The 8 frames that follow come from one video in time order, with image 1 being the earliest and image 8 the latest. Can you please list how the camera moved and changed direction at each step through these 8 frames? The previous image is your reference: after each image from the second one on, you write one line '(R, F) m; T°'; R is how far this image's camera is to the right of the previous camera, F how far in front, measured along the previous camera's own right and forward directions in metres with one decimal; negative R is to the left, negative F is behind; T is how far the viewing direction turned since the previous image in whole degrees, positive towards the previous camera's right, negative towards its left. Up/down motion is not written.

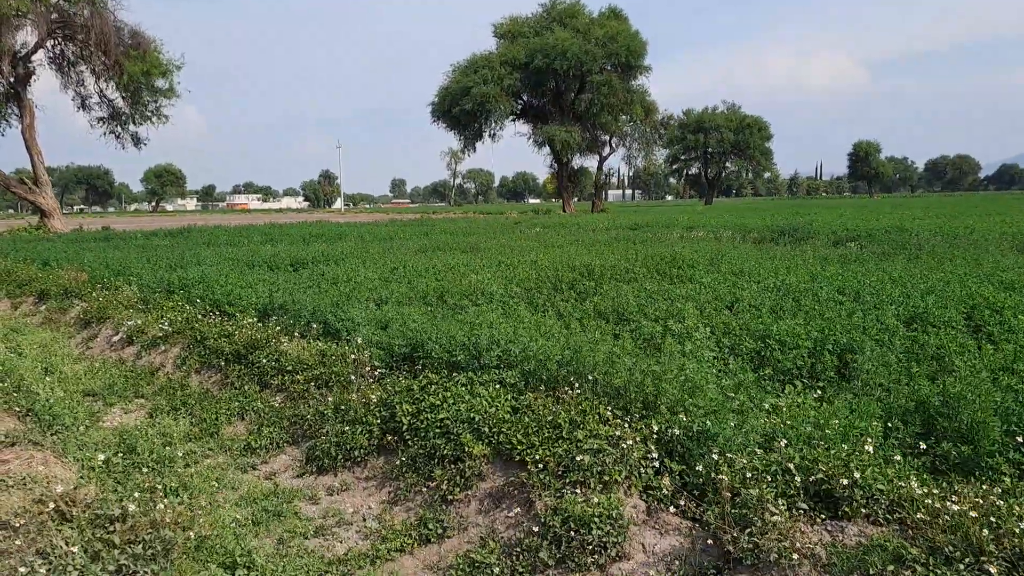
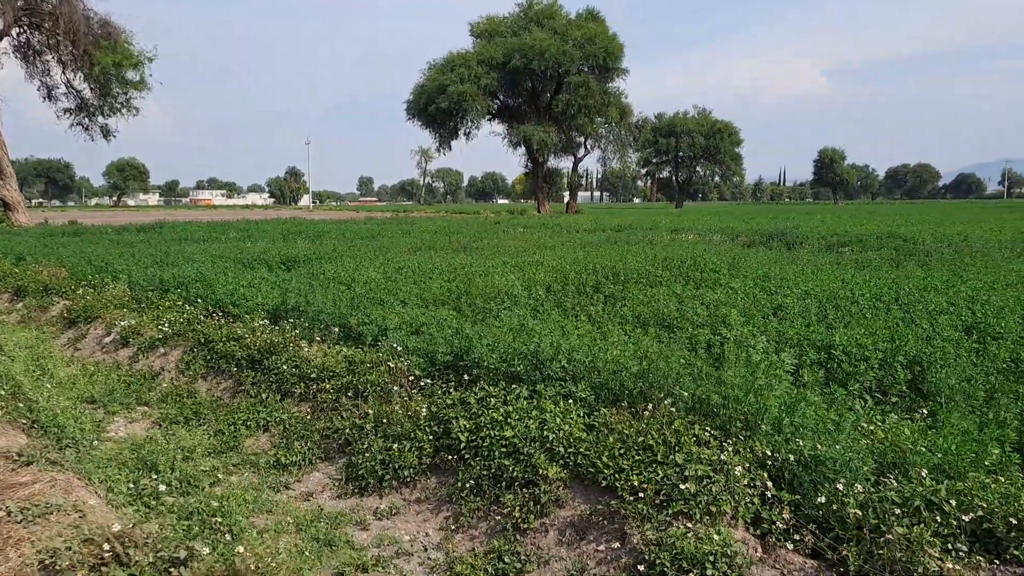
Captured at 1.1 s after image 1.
(-0.6, +0.4) m; +2°
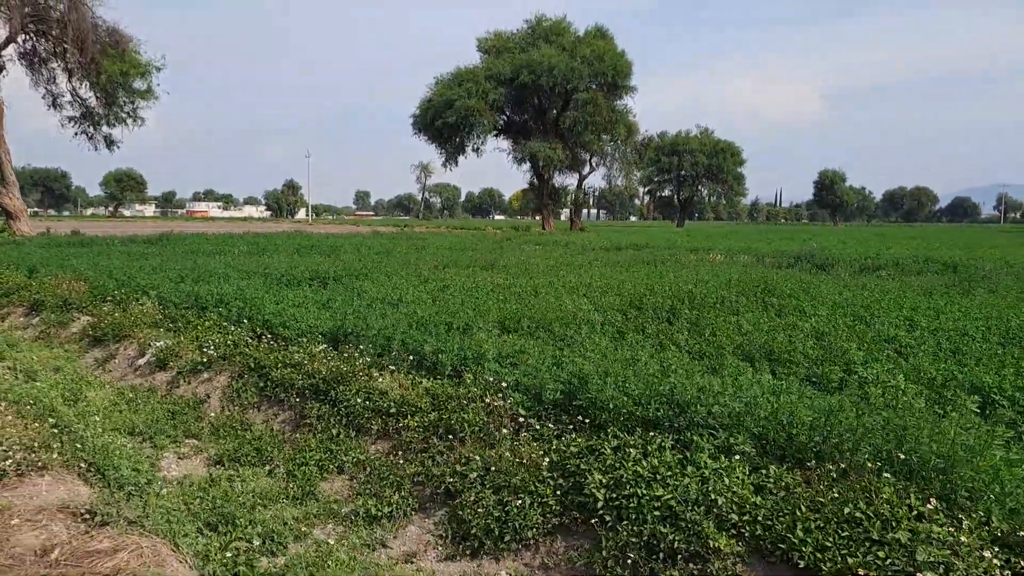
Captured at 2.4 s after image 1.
(-0.7, +0.6) m; 0°
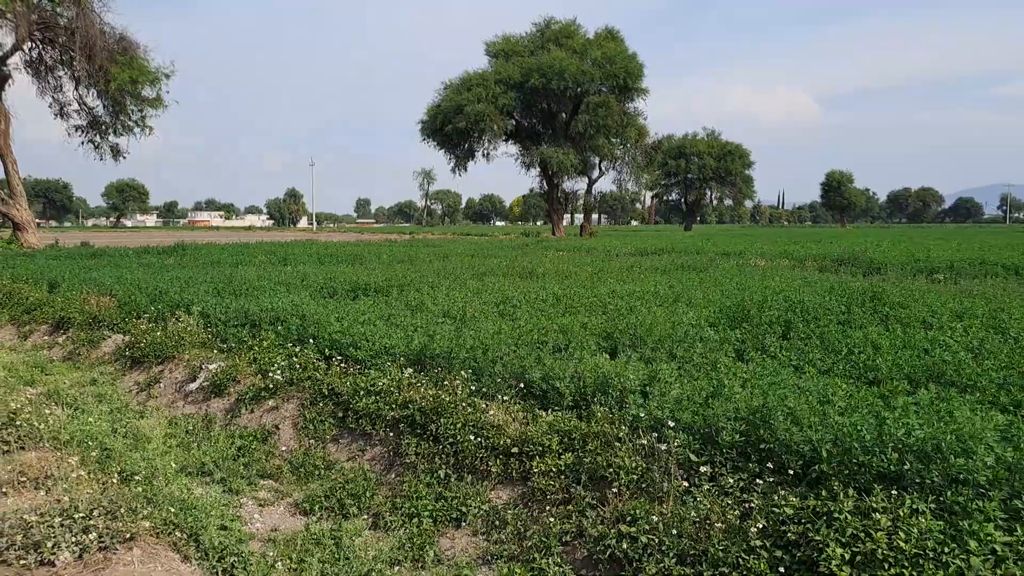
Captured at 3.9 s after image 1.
(-0.8, +0.8) m; 0°
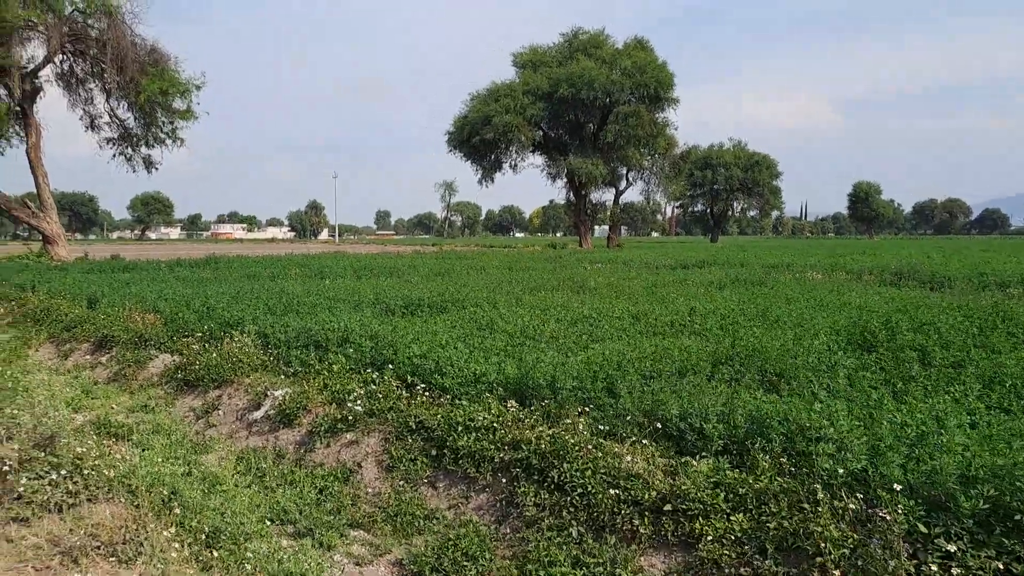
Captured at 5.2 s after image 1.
(-0.6, +0.7) m; -1°
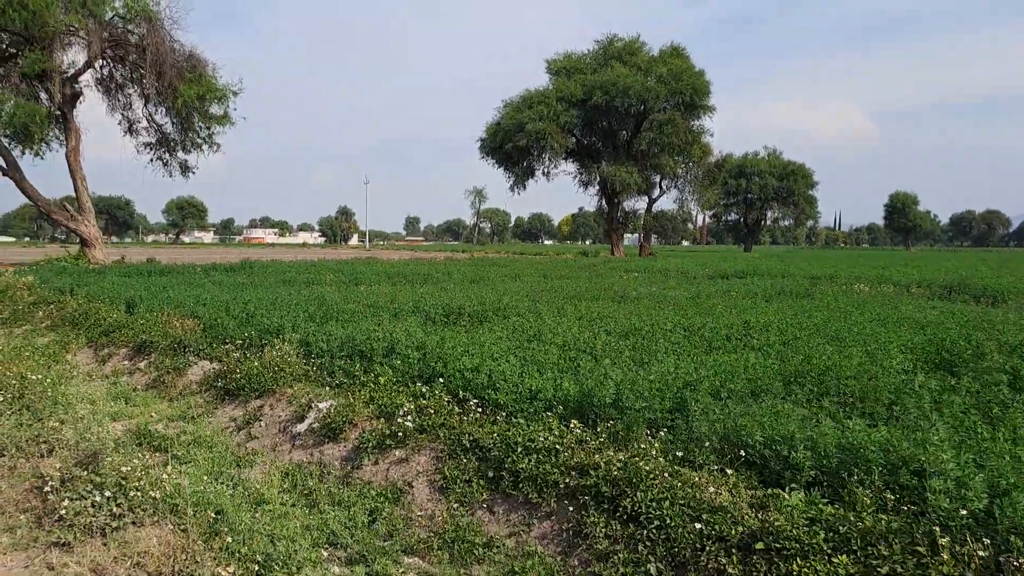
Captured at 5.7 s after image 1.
(-0.2, +0.3) m; -2°
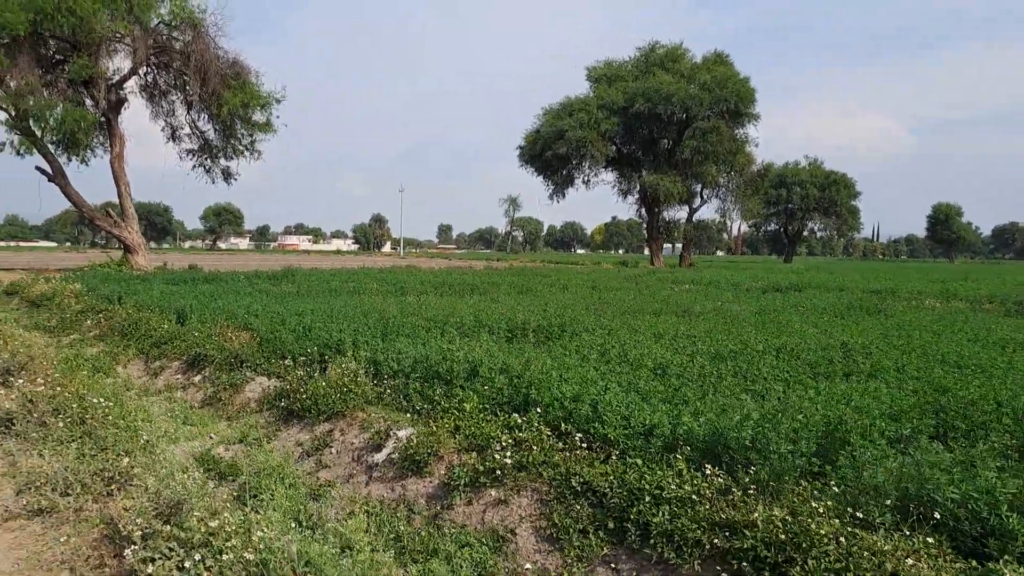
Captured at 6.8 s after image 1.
(-0.5, +0.6) m; -2°
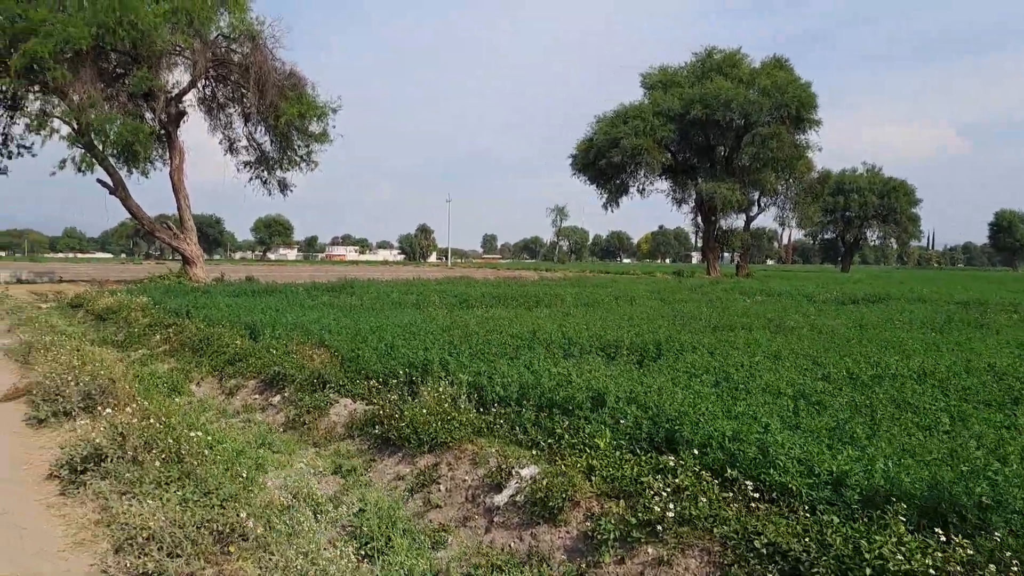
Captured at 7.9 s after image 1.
(-0.6, +0.7) m; -3°
